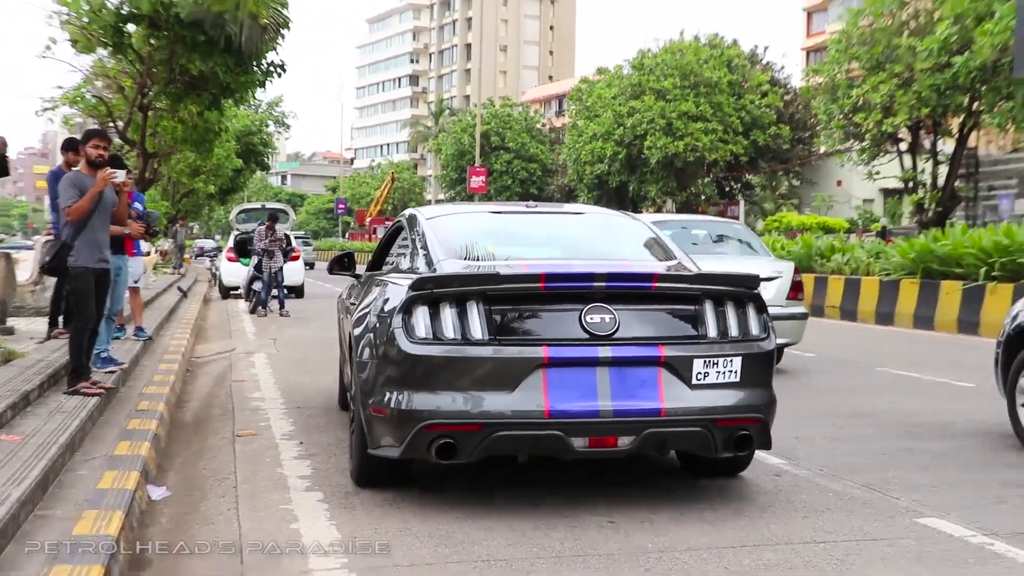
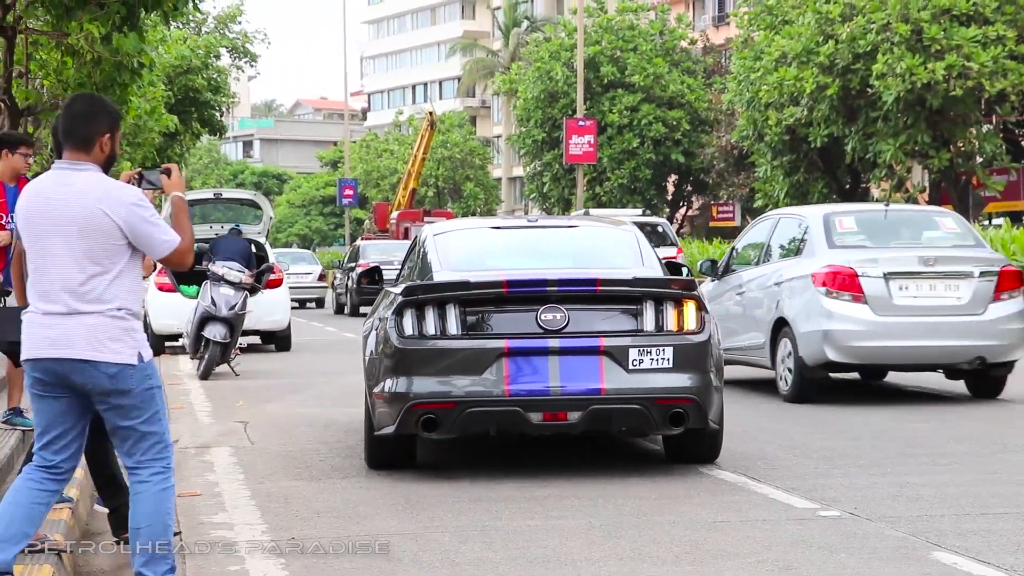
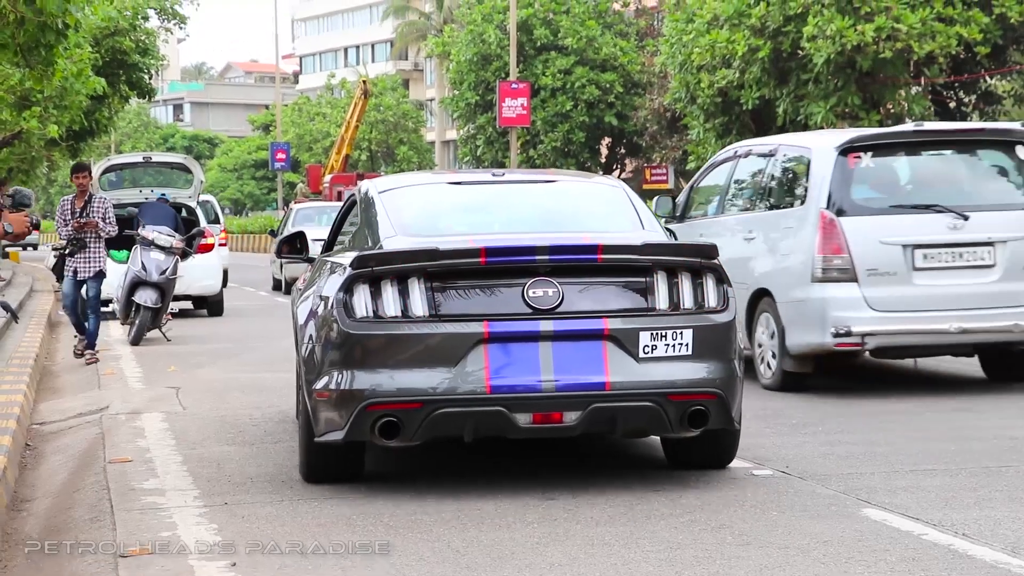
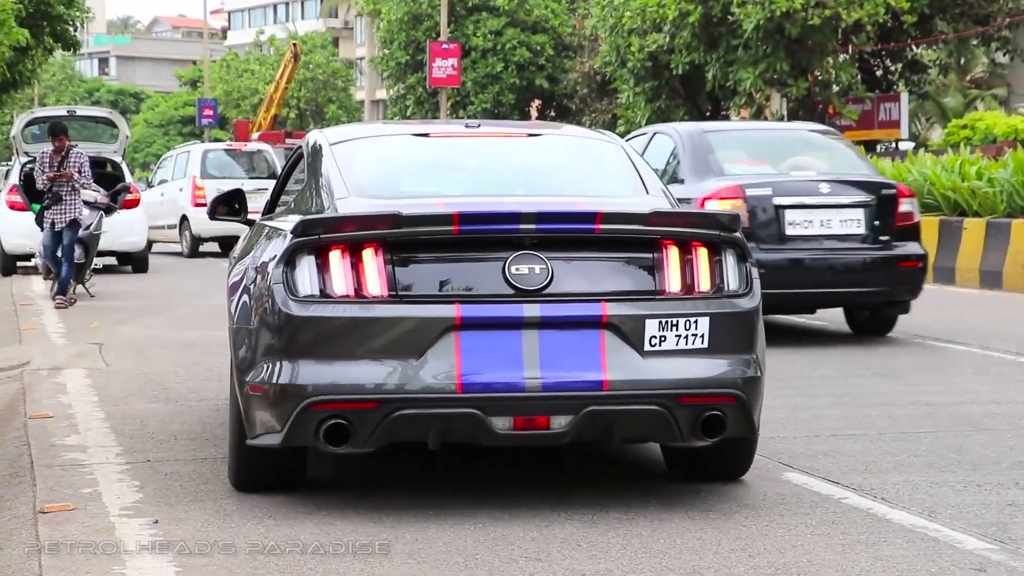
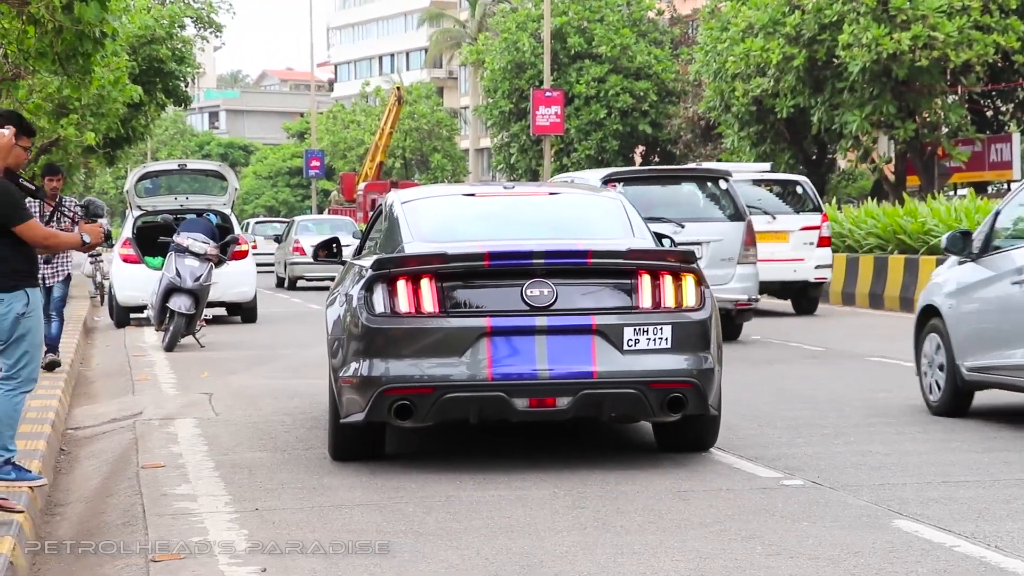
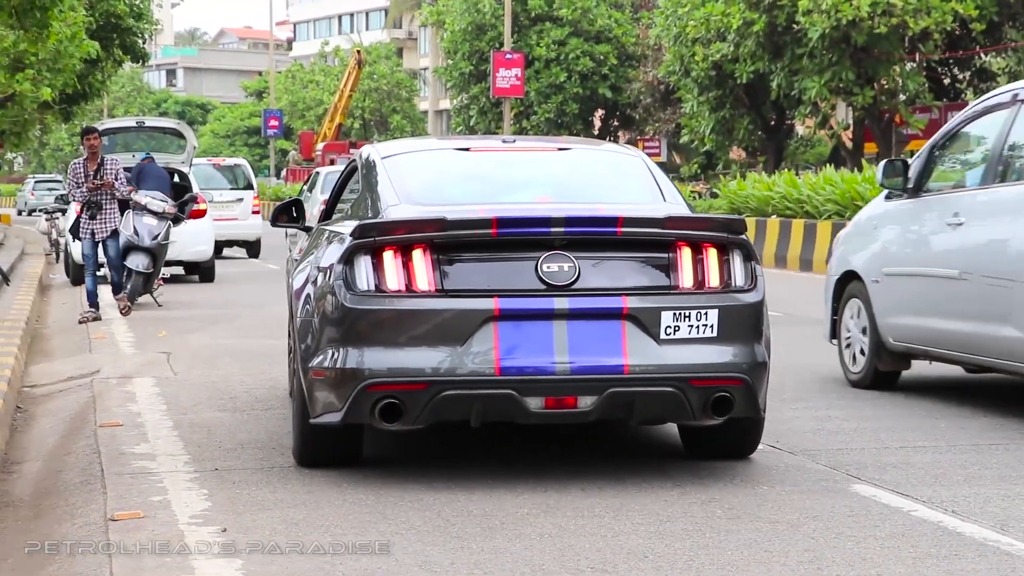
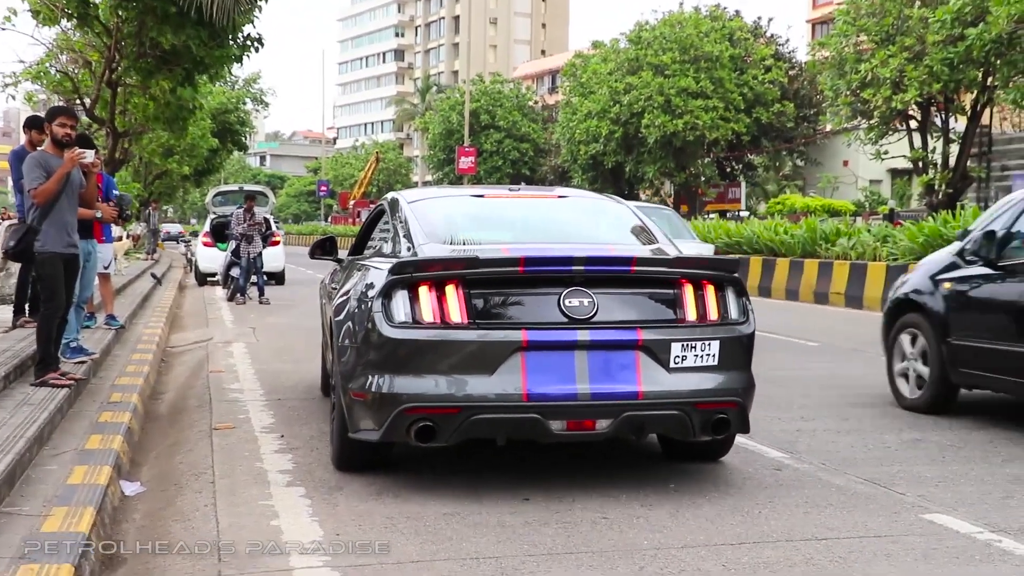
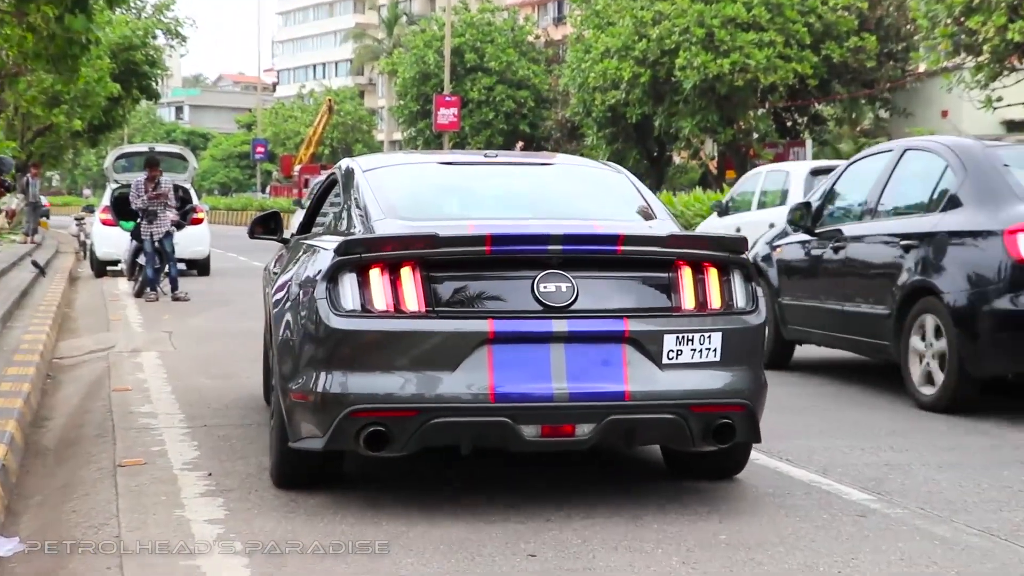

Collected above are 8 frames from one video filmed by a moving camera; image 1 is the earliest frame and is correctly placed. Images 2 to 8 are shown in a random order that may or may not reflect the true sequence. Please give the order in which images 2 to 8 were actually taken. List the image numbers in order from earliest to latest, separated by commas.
7, 8, 4, 6, 3, 5, 2
